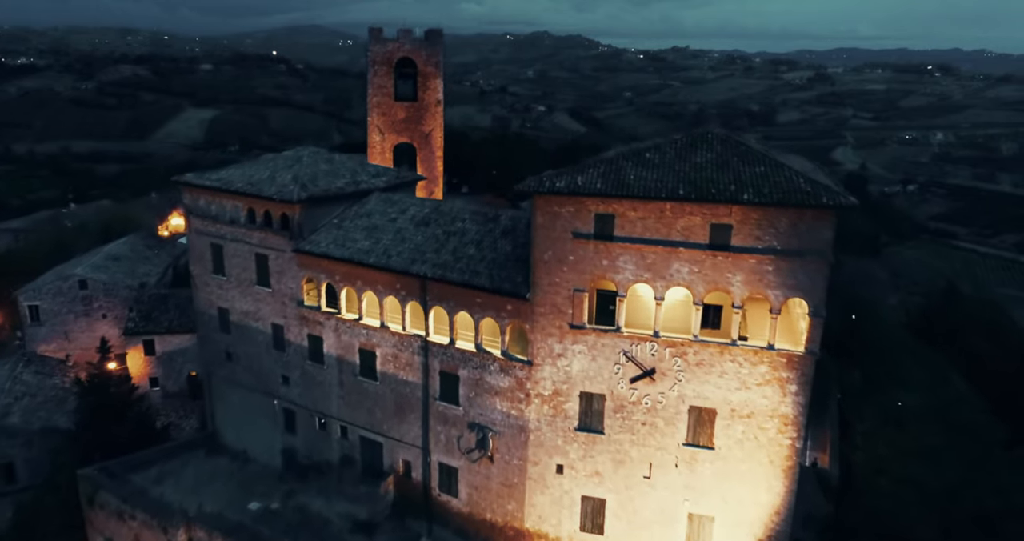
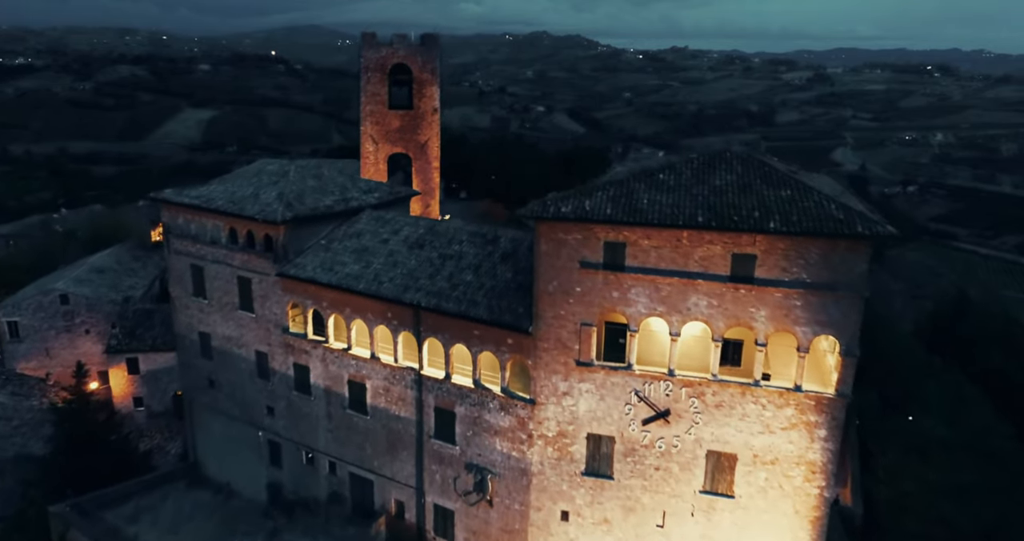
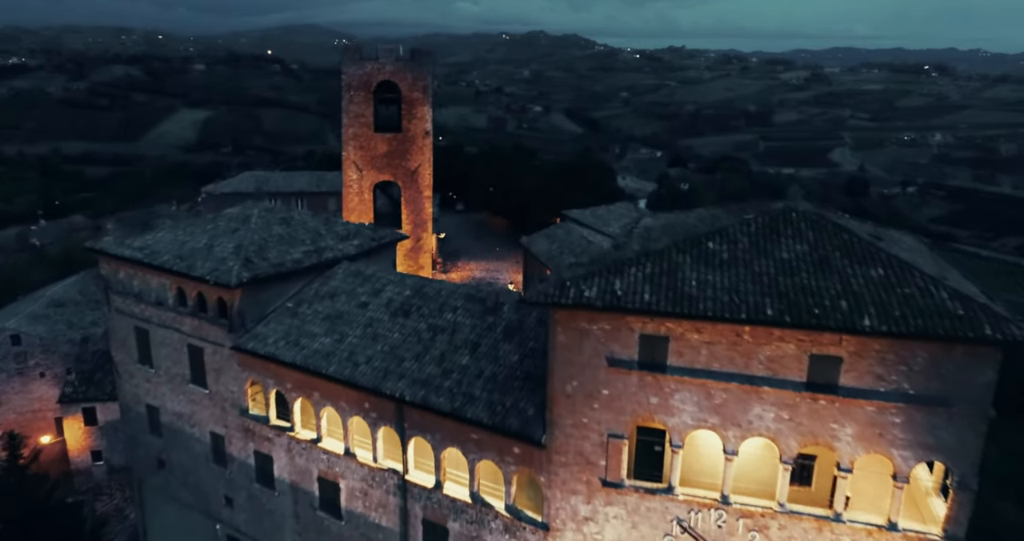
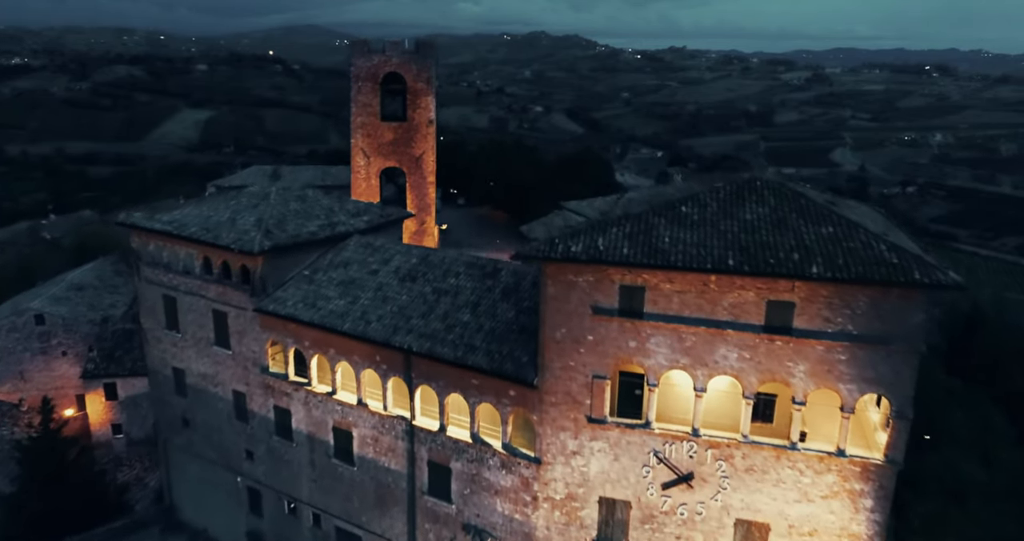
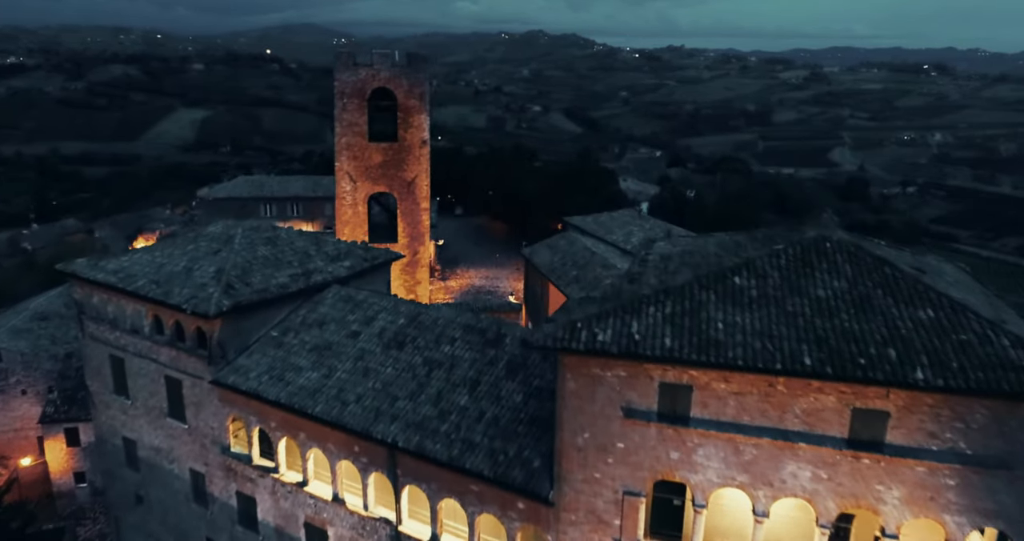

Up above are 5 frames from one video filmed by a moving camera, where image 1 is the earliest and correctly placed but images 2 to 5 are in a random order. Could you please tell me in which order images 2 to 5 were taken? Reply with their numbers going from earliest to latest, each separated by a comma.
2, 4, 3, 5
